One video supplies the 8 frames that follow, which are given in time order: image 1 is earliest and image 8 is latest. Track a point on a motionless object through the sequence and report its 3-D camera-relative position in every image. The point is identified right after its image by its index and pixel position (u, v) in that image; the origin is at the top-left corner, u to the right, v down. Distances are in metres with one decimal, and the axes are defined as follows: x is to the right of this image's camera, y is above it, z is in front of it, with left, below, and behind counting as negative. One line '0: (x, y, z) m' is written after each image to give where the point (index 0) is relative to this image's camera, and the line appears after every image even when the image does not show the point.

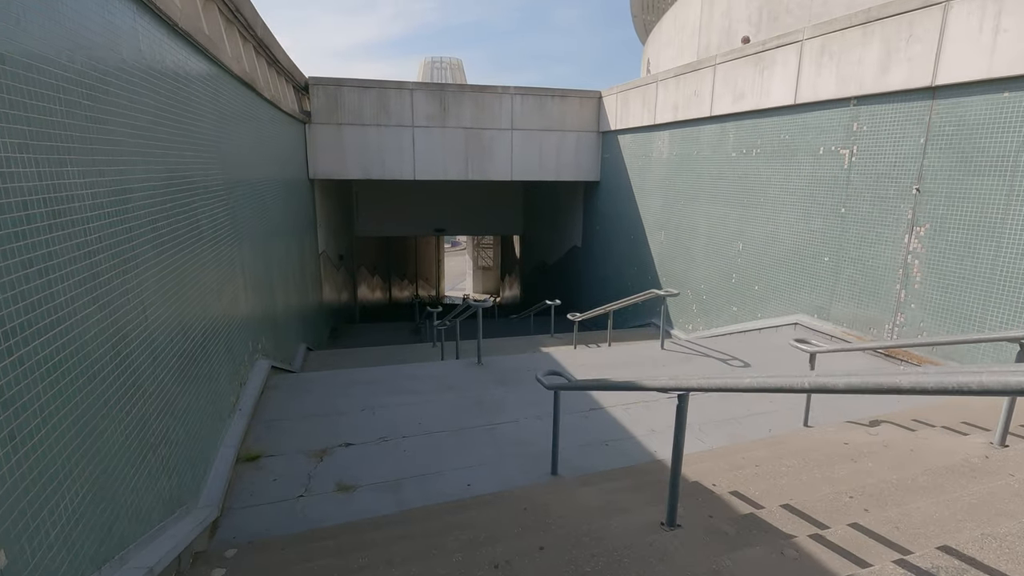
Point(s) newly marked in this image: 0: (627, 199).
0: (+2.0, +1.5, +9.1) m
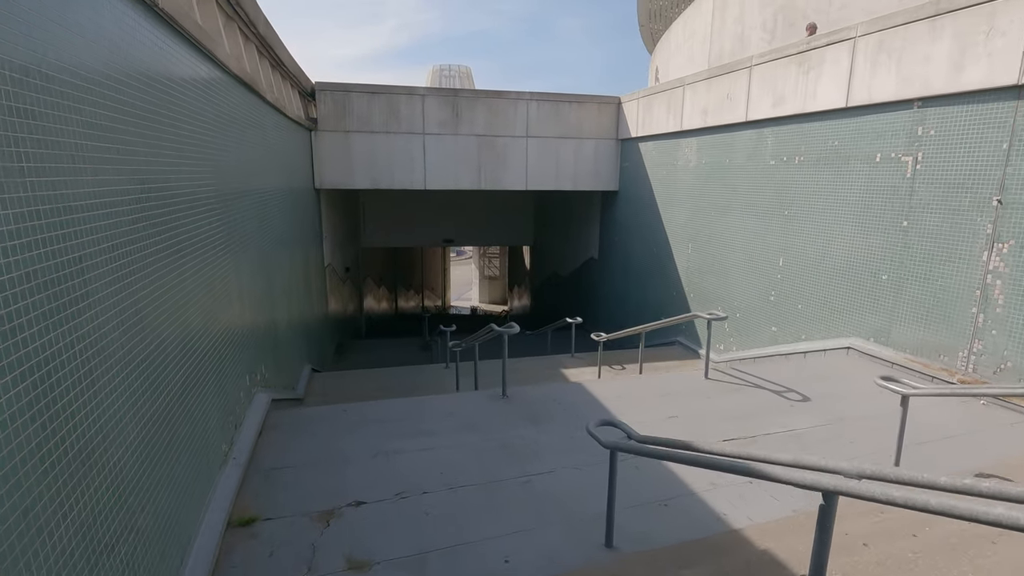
0: (+2.2, +1.3, +8.6) m
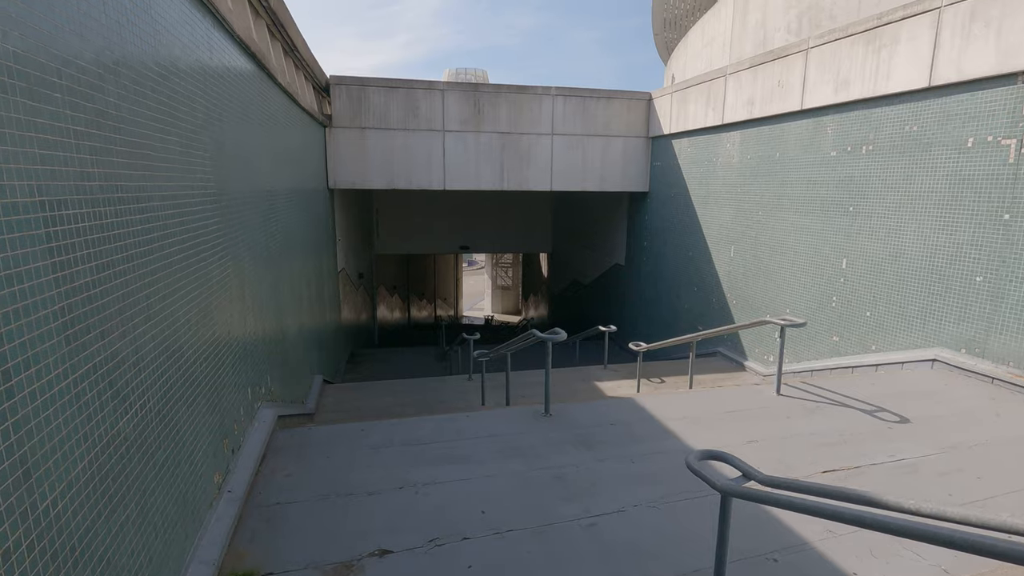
0: (+2.6, +1.2, +8.0) m
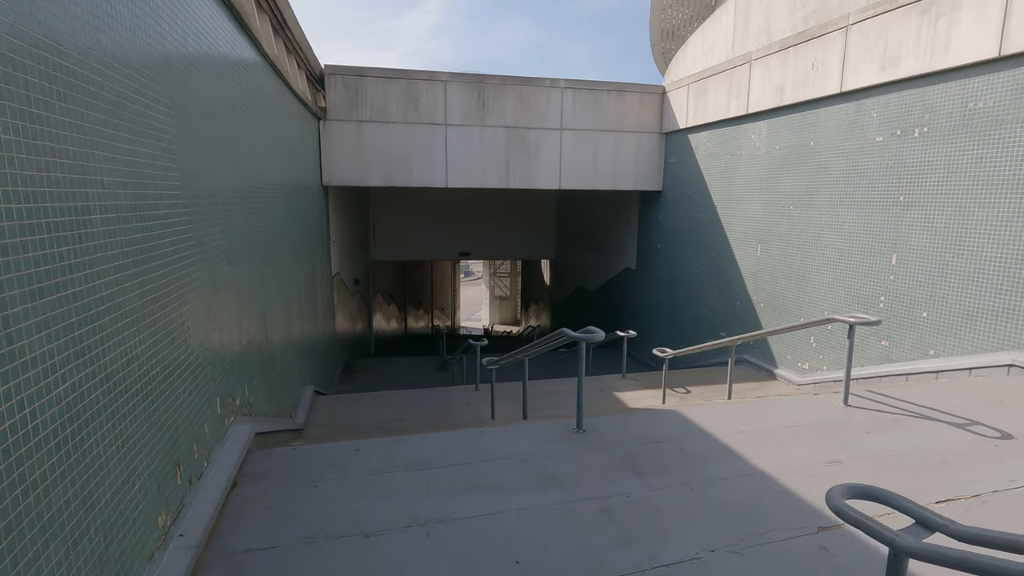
0: (+2.7, +1.1, +7.5) m
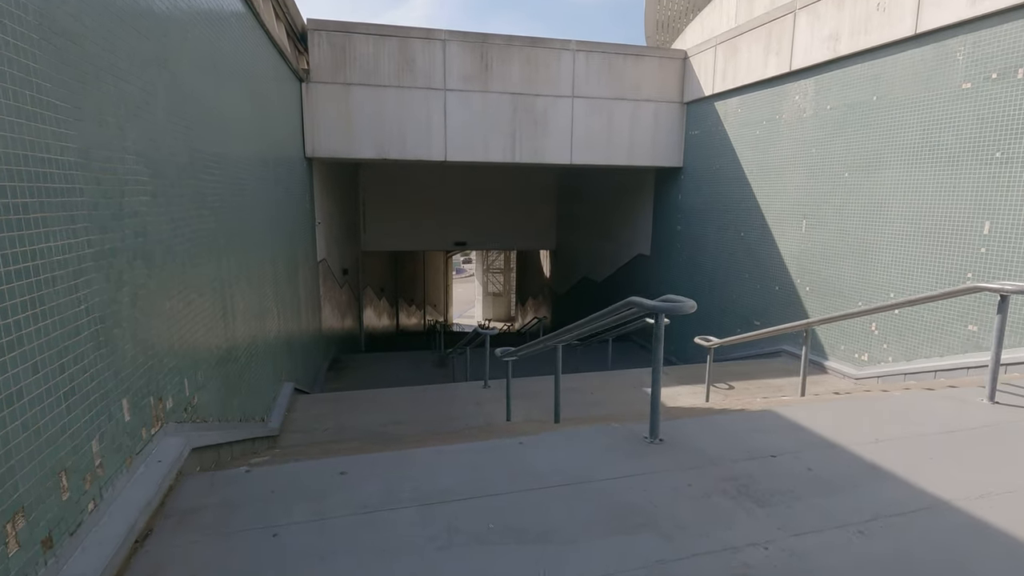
0: (+2.8, +1.3, +6.8) m
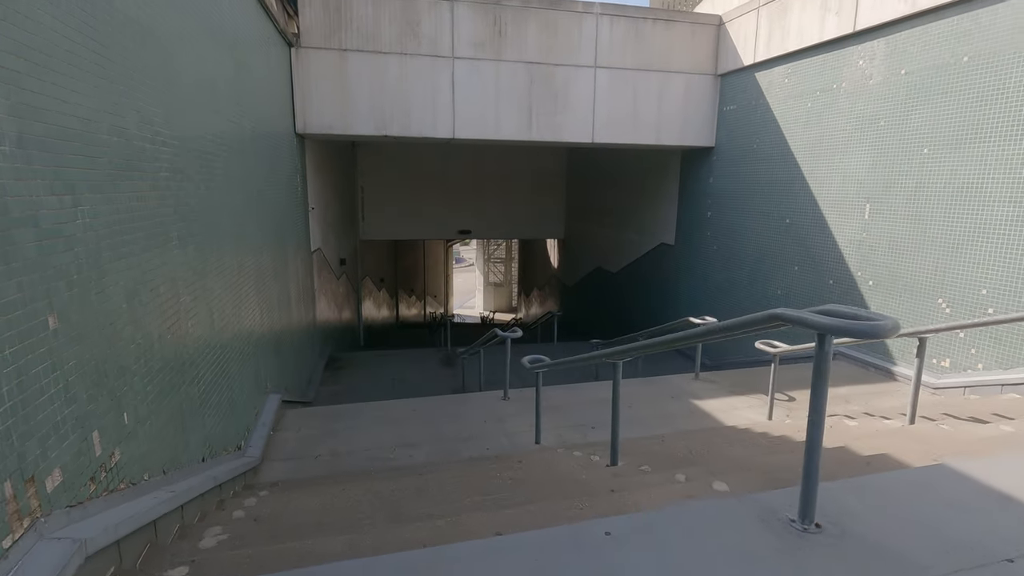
0: (+3.0, +1.4, +6.0) m
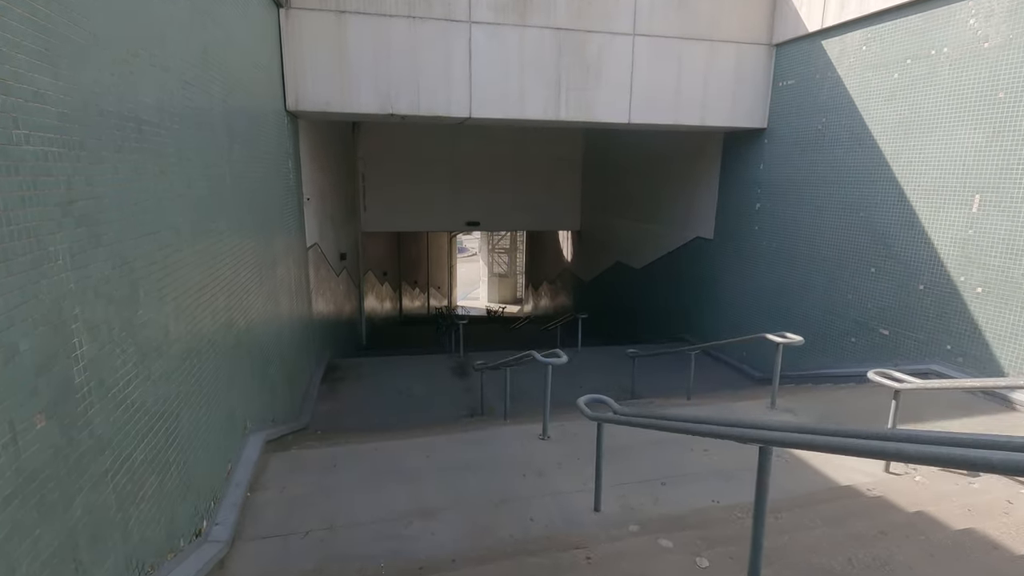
0: (+3.2, +1.3, +5.1) m
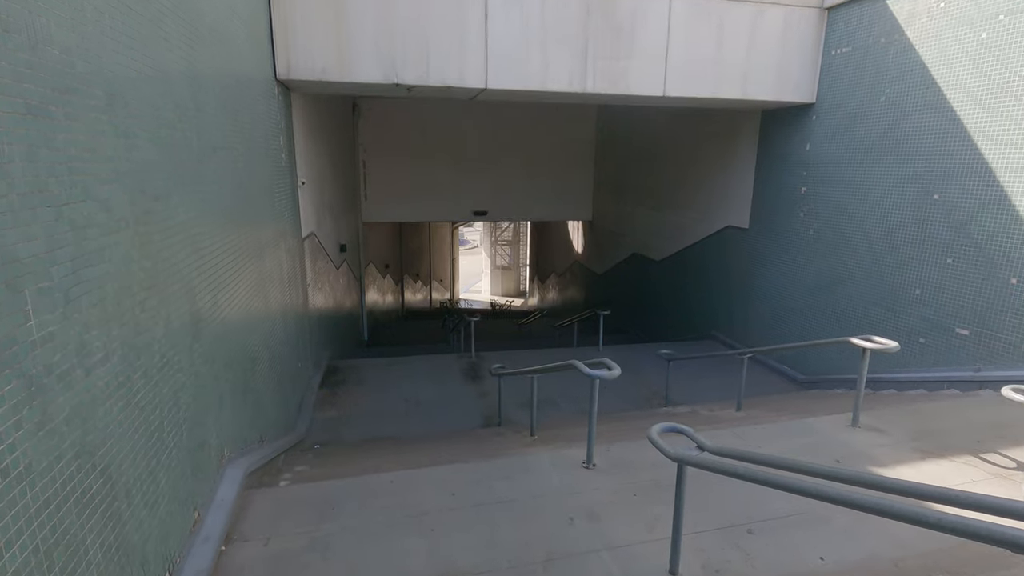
0: (+3.4, +1.4, +4.5) m
